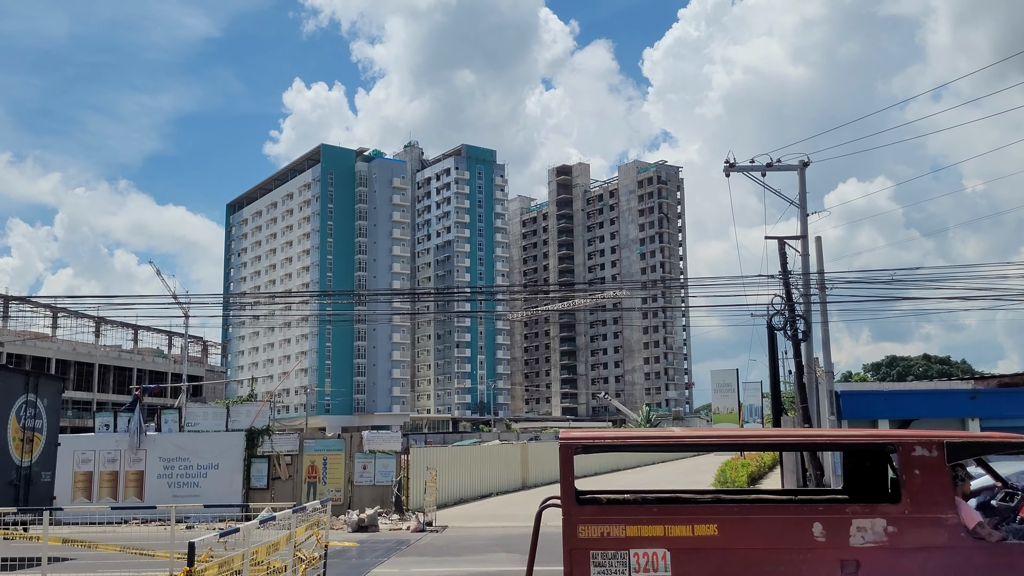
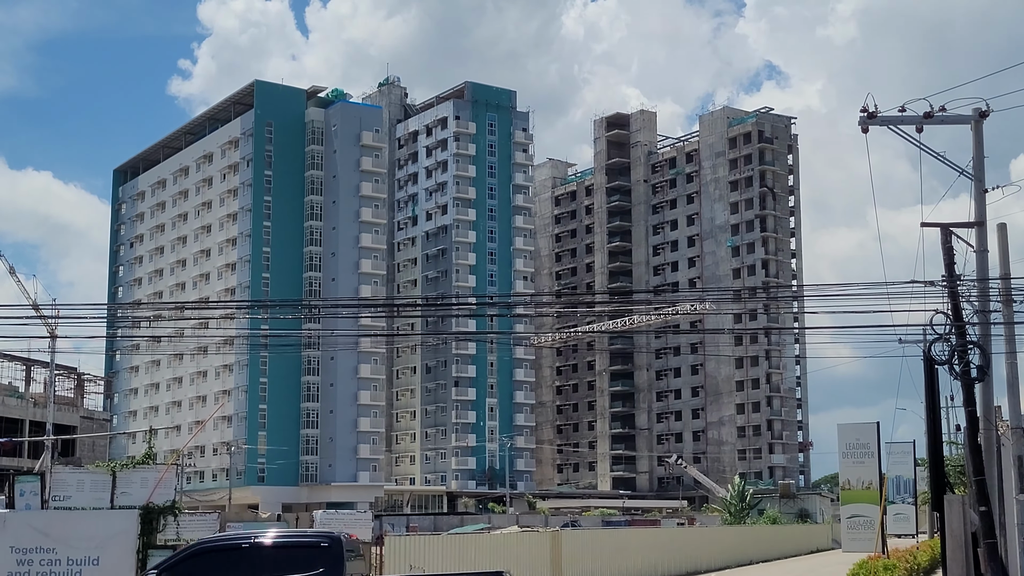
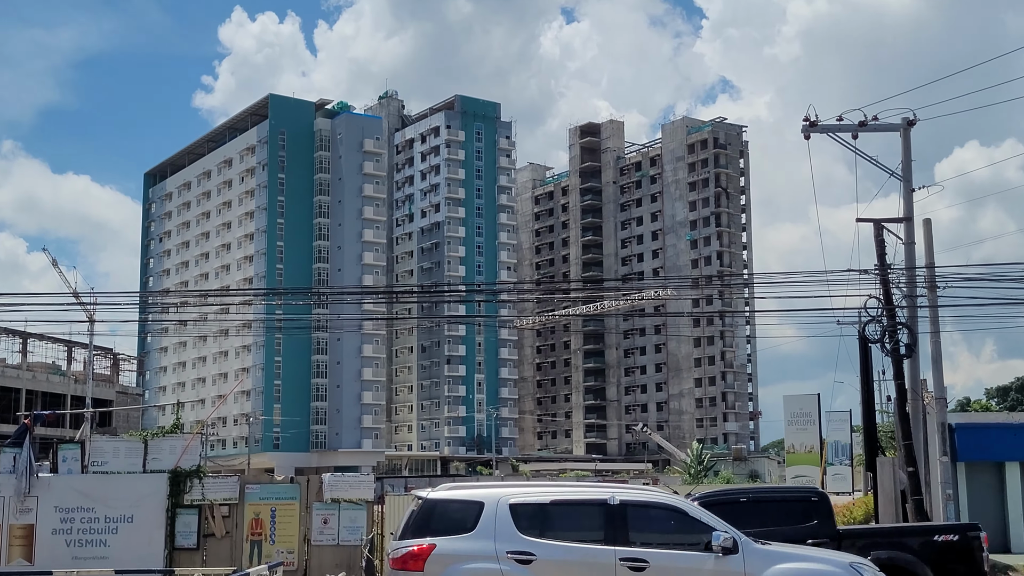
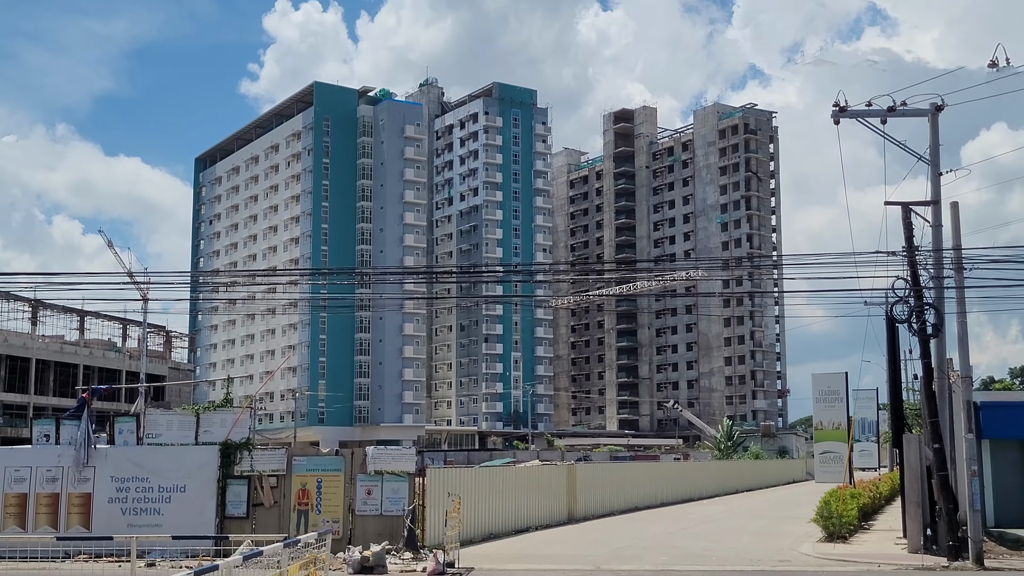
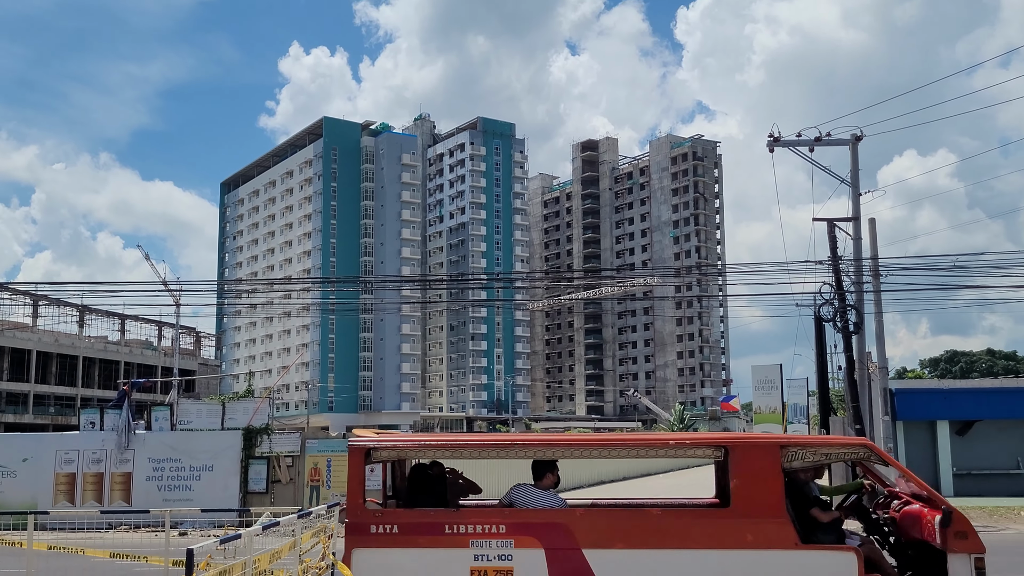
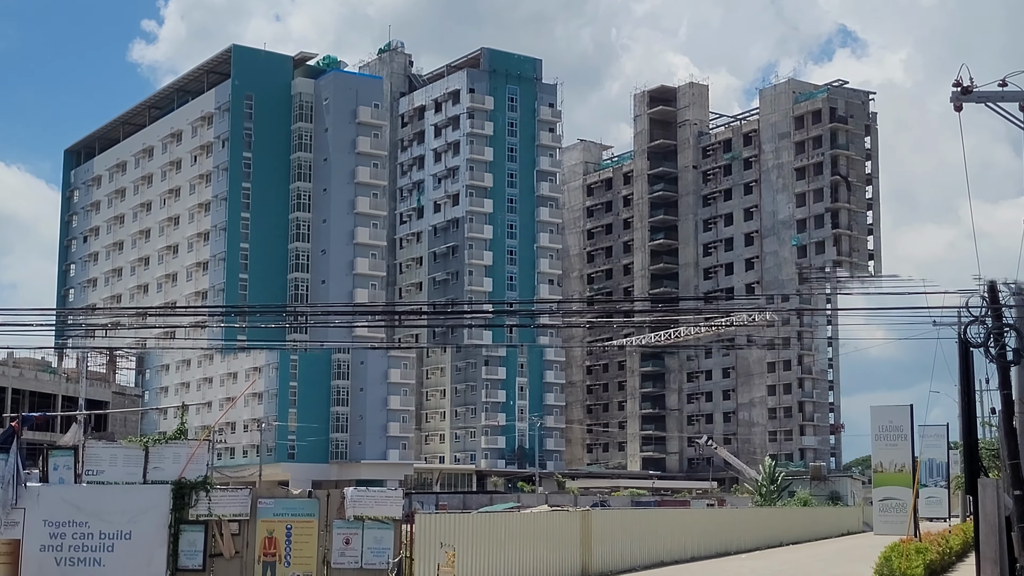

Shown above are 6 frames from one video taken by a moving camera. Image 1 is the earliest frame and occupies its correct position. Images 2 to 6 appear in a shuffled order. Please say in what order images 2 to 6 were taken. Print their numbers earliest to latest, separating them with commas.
3, 2, 6, 4, 5
